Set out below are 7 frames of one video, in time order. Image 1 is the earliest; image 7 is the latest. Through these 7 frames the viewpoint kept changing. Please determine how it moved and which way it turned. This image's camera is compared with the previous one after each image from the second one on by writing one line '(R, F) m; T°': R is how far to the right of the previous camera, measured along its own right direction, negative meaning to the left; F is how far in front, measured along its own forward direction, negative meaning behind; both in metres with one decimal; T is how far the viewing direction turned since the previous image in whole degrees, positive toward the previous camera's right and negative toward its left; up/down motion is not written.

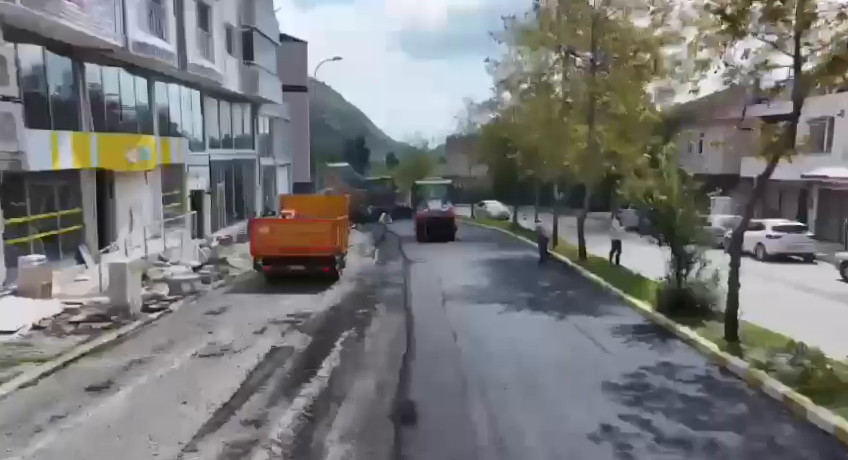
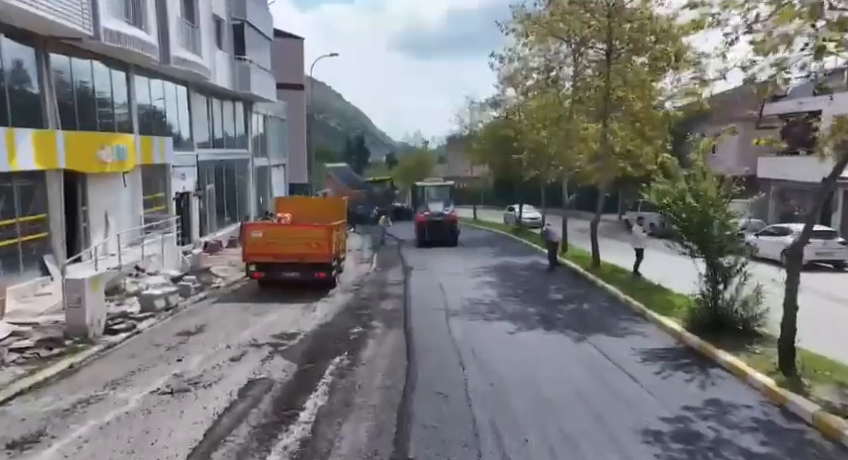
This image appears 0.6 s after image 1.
(0.0, +1.4) m; 0°
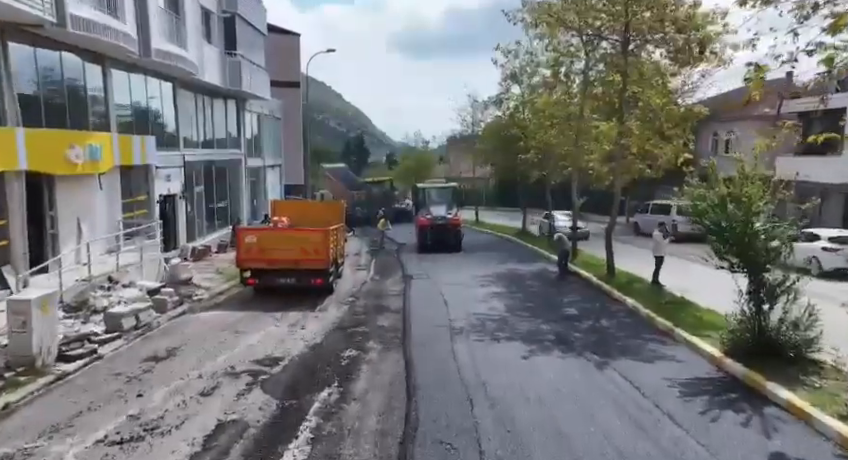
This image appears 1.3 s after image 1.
(0.0, +1.4) m; 0°
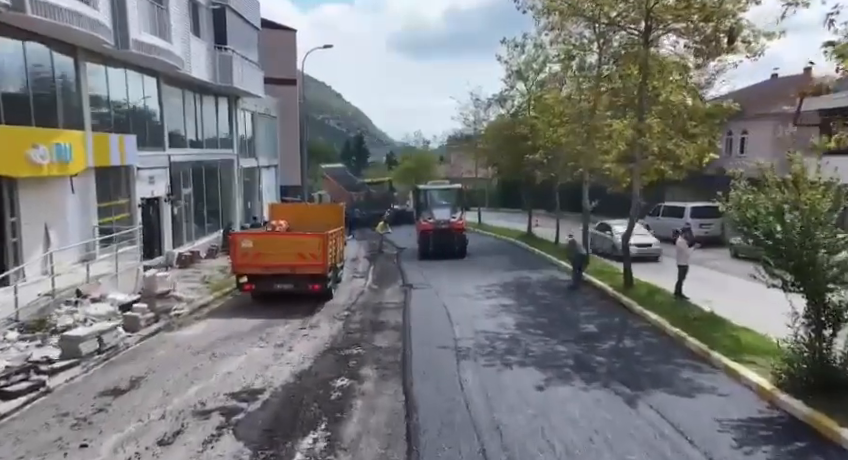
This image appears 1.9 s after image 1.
(0.0, +1.4) m; 0°
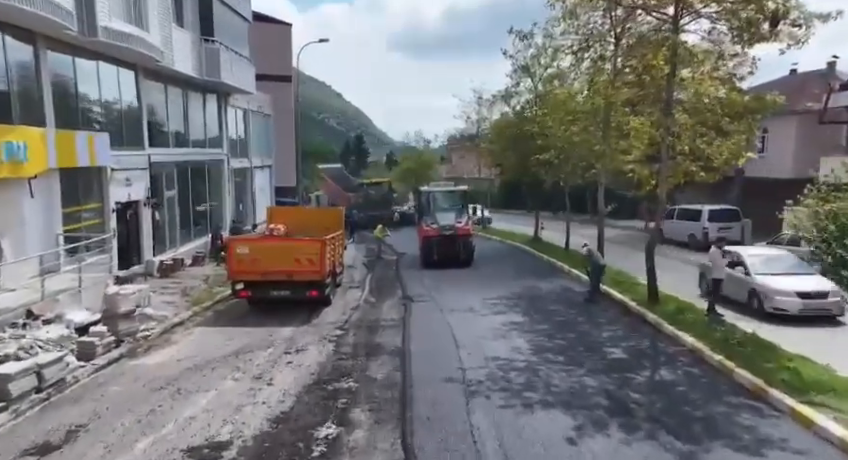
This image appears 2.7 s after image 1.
(0.0, +1.6) m; 0°
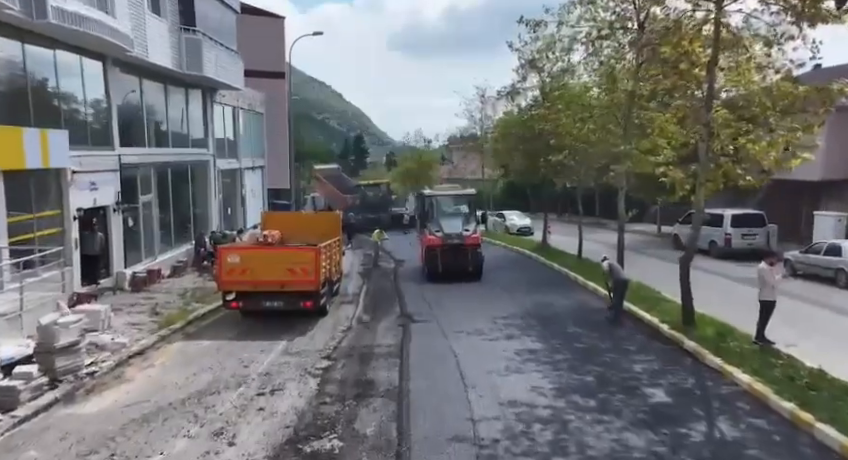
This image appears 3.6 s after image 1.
(0.0, +1.9) m; 0°
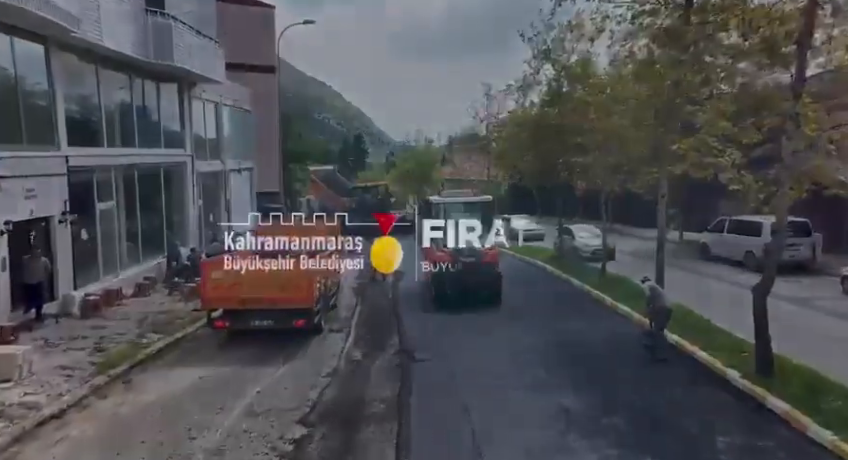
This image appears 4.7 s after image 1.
(-0.1, +2.7) m; 0°
